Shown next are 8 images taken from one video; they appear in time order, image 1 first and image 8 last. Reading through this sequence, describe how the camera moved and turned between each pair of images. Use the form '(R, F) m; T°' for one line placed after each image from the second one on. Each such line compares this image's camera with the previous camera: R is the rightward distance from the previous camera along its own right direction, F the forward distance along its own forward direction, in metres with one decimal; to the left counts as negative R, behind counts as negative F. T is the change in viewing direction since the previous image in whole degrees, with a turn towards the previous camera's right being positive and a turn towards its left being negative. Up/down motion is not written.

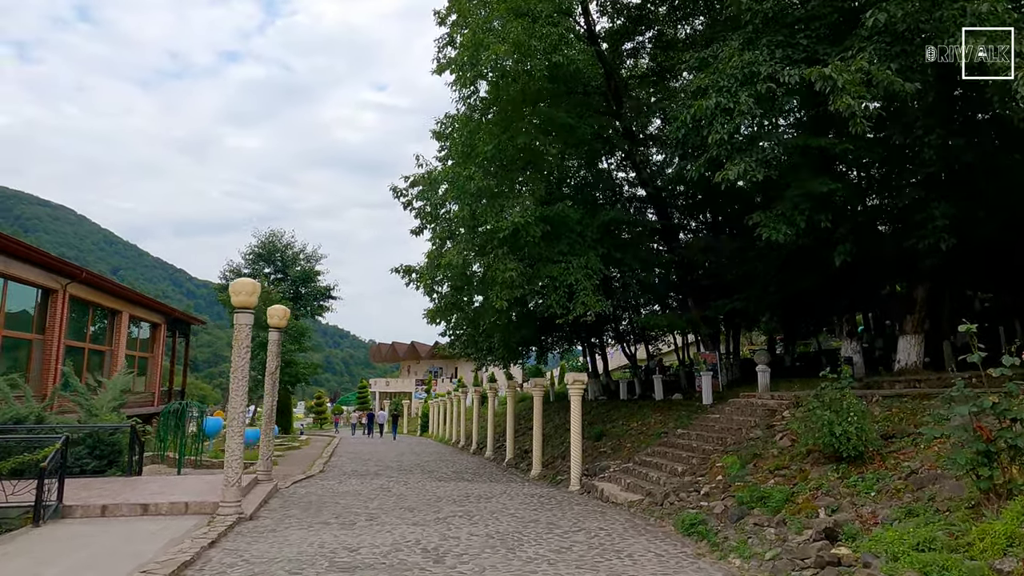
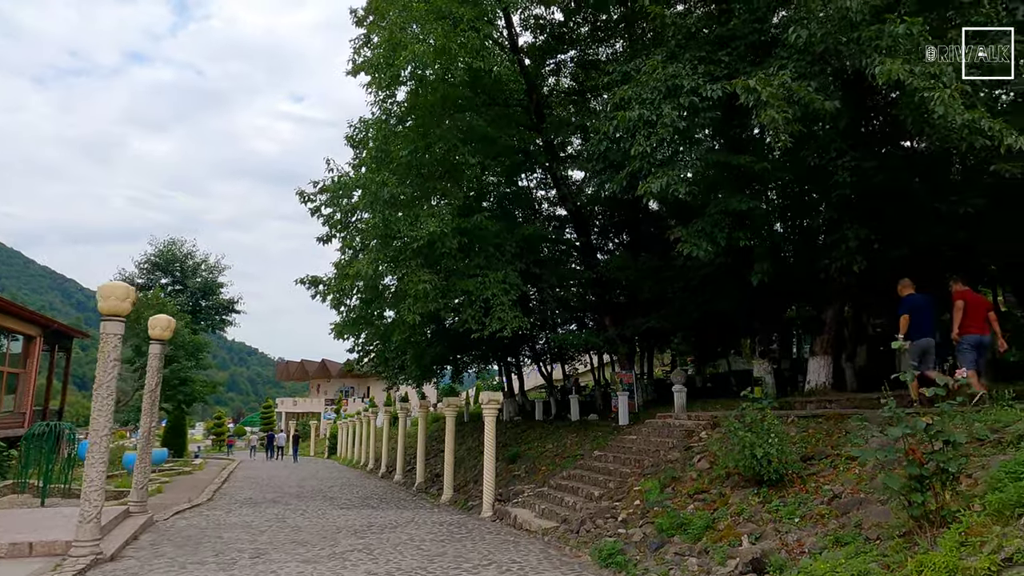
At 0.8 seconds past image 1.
(+0.1, +0.7) m; +7°
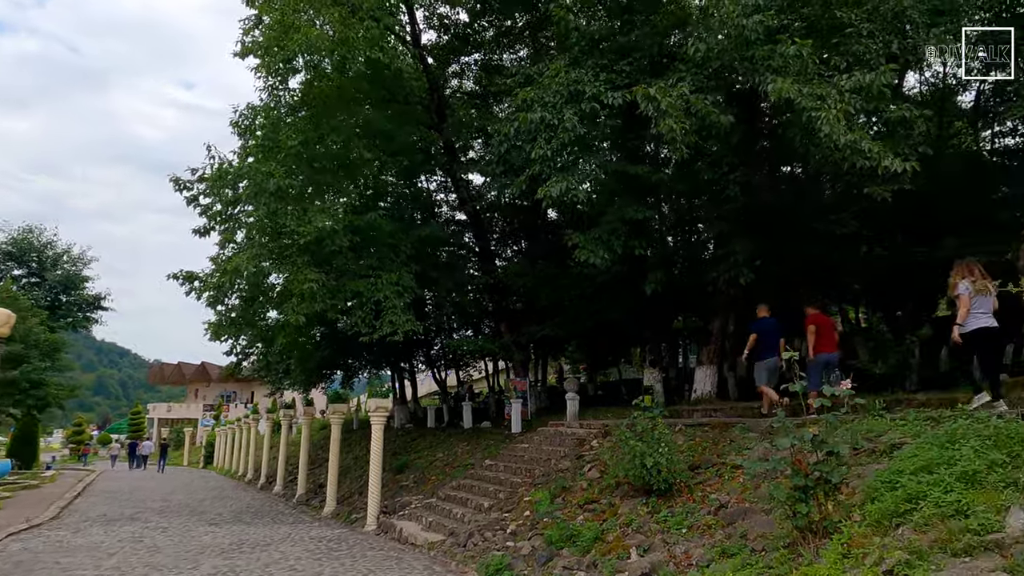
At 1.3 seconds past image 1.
(+0.1, +0.4) m; +9°
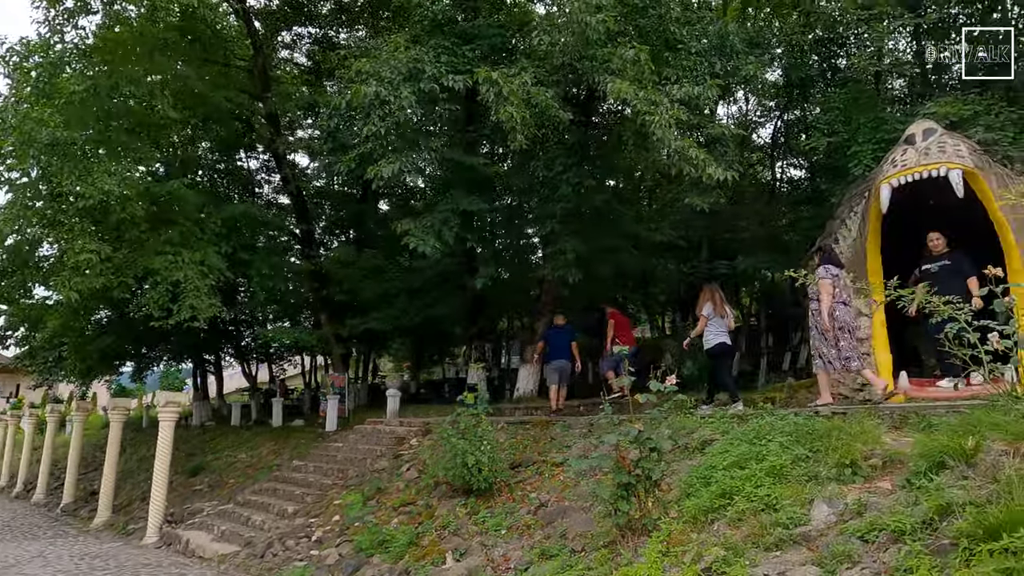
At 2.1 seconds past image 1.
(+0.1, +0.5) m; +15°
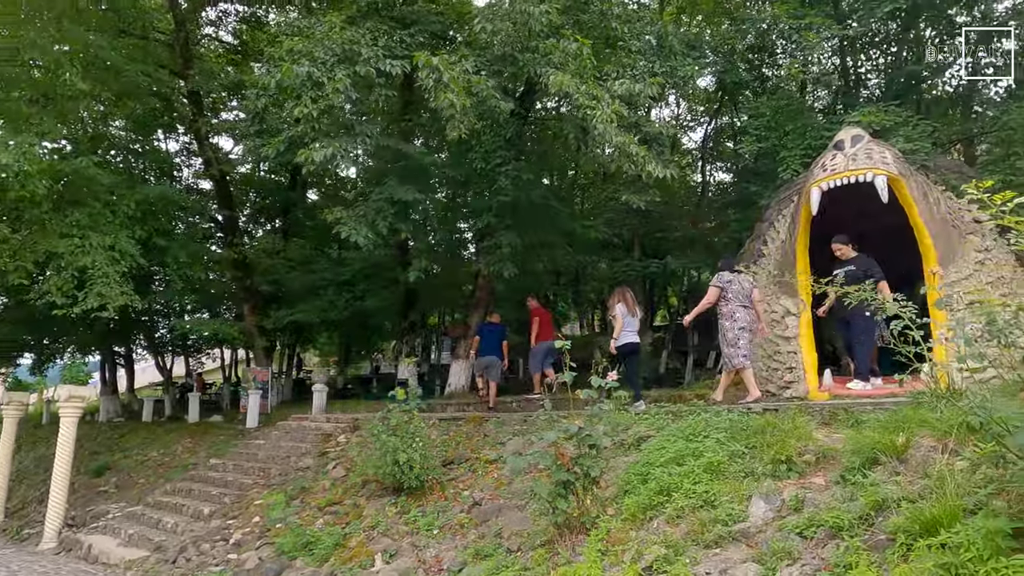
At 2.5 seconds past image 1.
(-0.1, +0.2) m; +6°
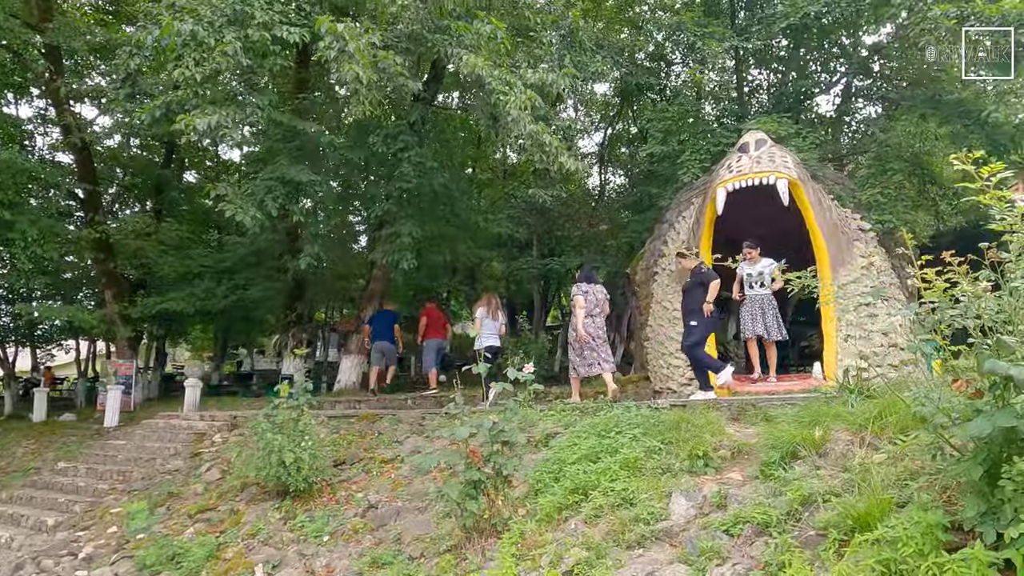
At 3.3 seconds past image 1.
(-0.2, +0.4) m; +9°
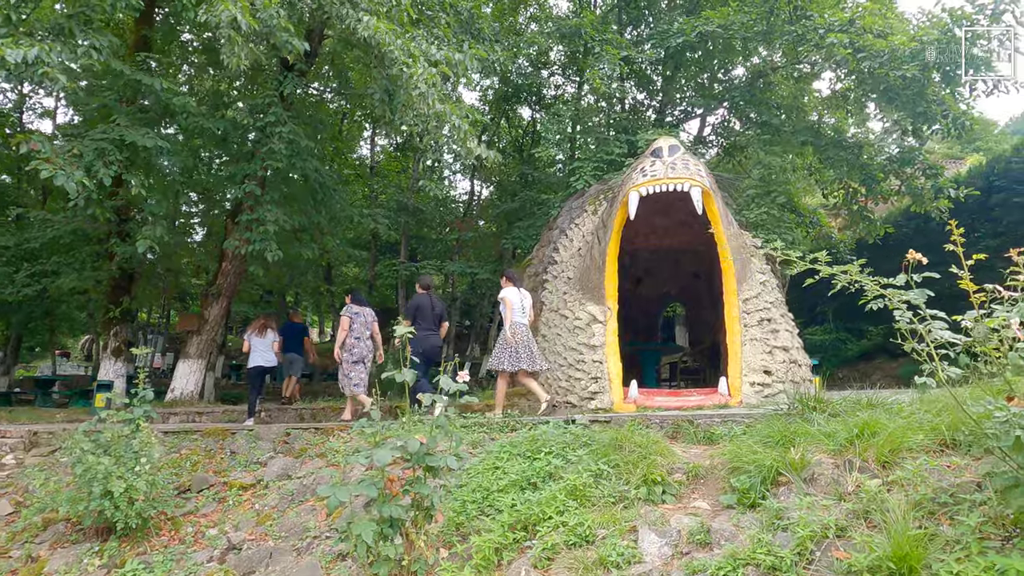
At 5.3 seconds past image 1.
(-0.5, +0.9) m; +13°
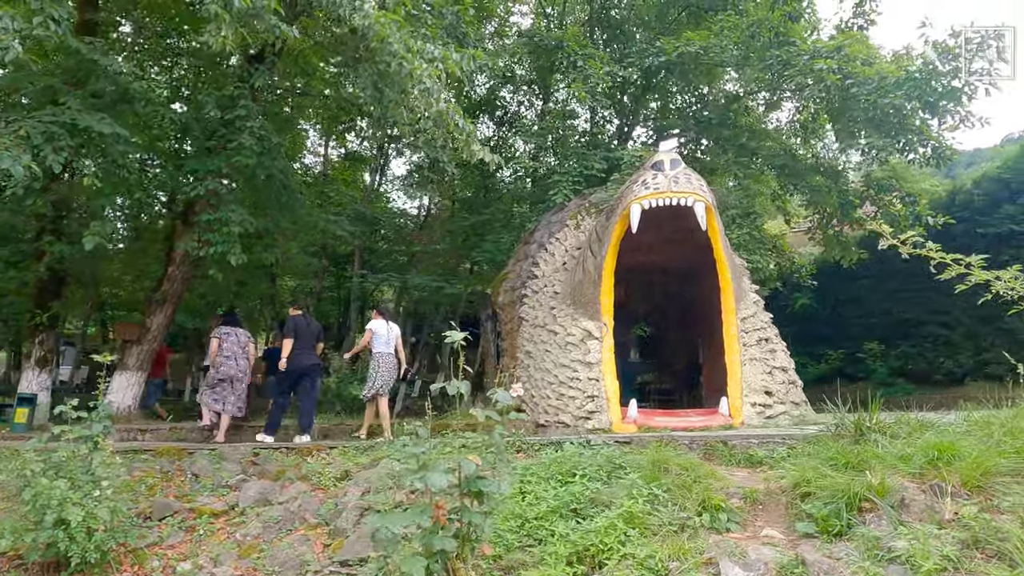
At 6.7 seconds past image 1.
(-0.7, +0.4) m; +6°
